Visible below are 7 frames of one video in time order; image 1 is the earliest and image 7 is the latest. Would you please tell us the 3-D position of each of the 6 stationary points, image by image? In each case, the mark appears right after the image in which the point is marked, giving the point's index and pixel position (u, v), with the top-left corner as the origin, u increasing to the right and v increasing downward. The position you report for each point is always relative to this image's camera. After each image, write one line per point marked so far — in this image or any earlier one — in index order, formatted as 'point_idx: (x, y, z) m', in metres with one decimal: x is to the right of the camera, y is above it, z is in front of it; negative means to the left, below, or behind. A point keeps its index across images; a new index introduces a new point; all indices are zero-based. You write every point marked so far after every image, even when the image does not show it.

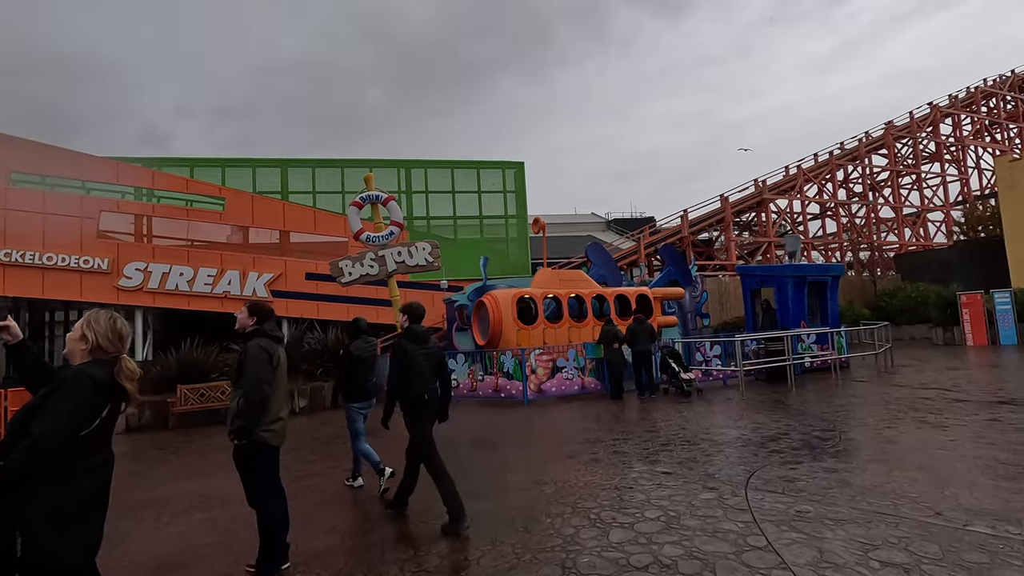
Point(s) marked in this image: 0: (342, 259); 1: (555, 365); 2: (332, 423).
0: (-4.2, +0.7, +12.9) m
1: (+1.0, -1.8, +12.2) m
2: (-4.0, -3.0, +12.0) m
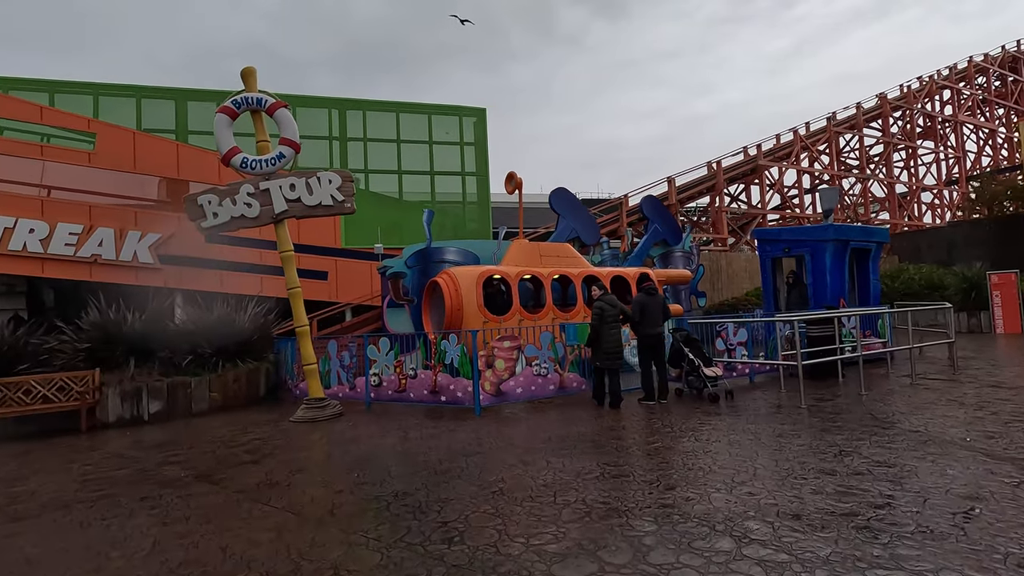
0: (-5.0, +1.5, +8.5) m
1: (+0.1, -1.1, +8.3) m
2: (-4.8, -2.2, +7.8) m
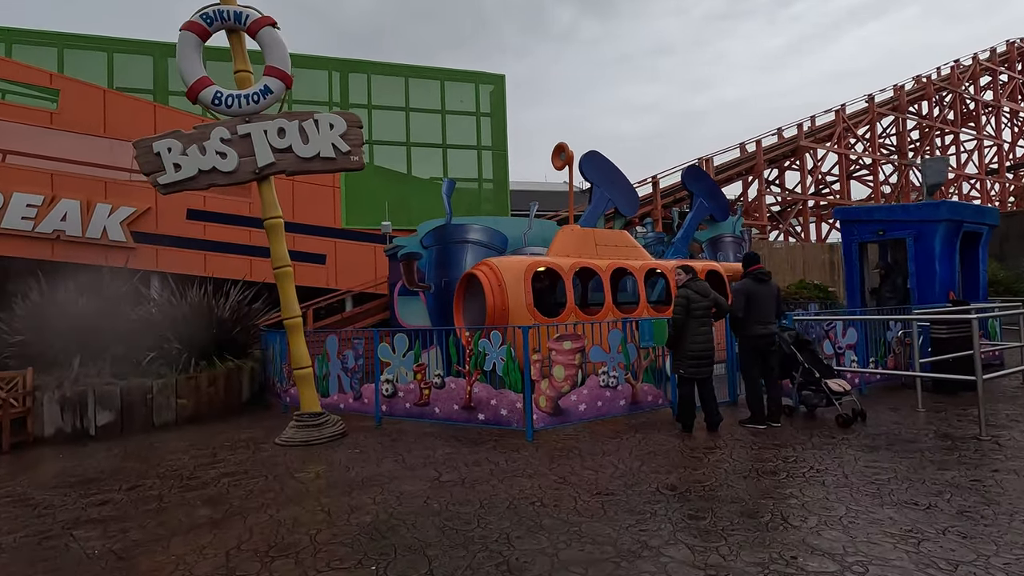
0: (-4.2, +1.8, +6.4) m
1: (+0.8, -0.9, +6.2) m
2: (-4.1, -1.9, +5.7) m
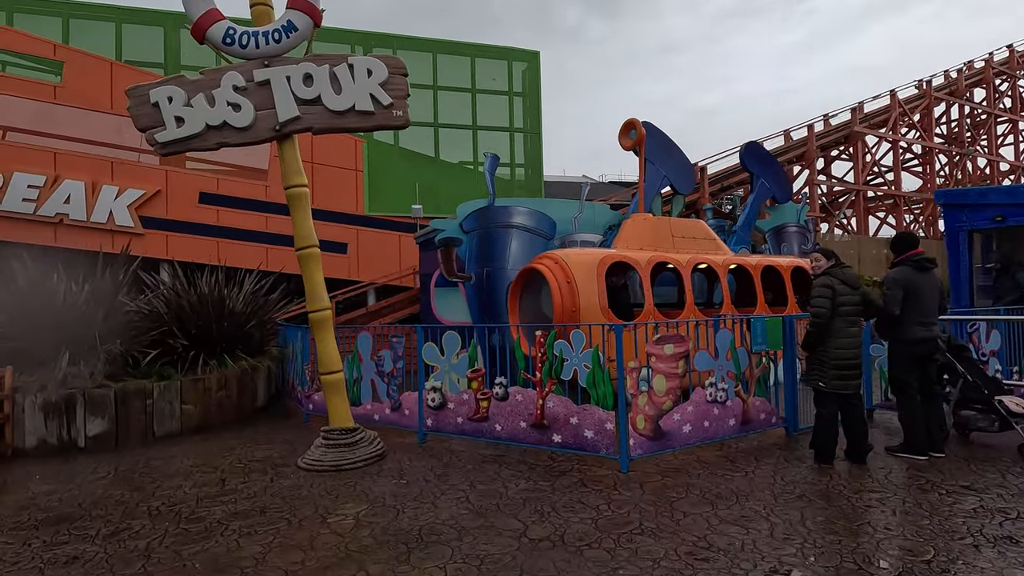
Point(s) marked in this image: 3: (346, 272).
0: (-3.4, +2.0, +5.1) m
1: (+1.6, -0.8, +4.9) m
2: (-3.4, -1.8, +4.5) m
3: (-4.4, +0.4, +14.1) m
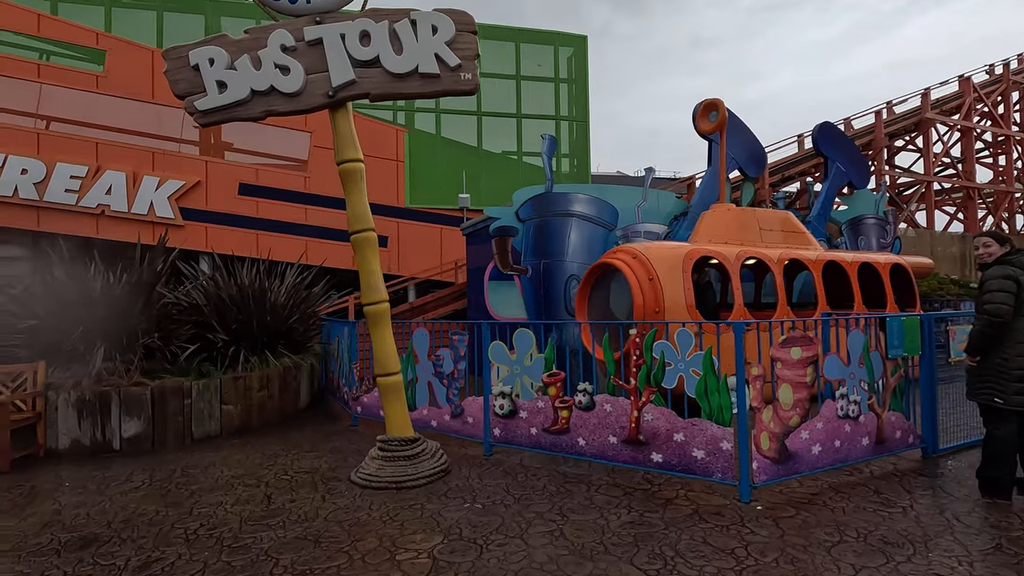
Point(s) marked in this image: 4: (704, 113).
0: (-2.7, +2.1, +4.6) m
1: (+2.3, -0.7, +4.0) m
2: (-2.7, -1.7, +3.9) m
3: (-3.2, +0.6, +13.6) m
4: (+2.7, +2.6, +7.6) m
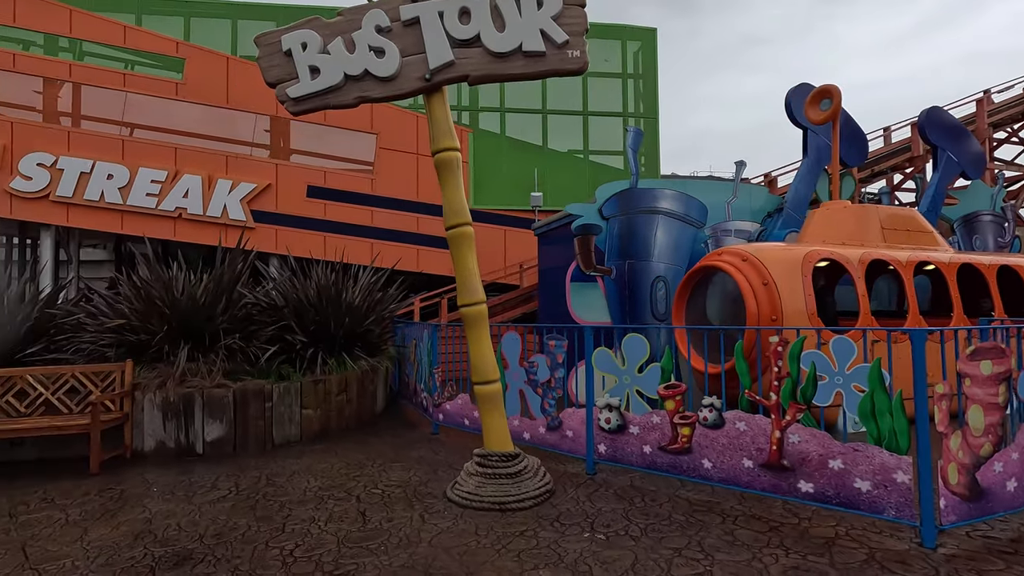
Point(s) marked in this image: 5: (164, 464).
0: (-1.8, +2.1, +4.3) m
1: (+3.1, -0.7, +3.3) m
2: (-1.9, -1.6, +3.6) m
3: (-1.5, +0.5, +13.3) m
4: (+3.8, +2.5, +6.8) m
5: (-3.6, -1.8, +5.5) m
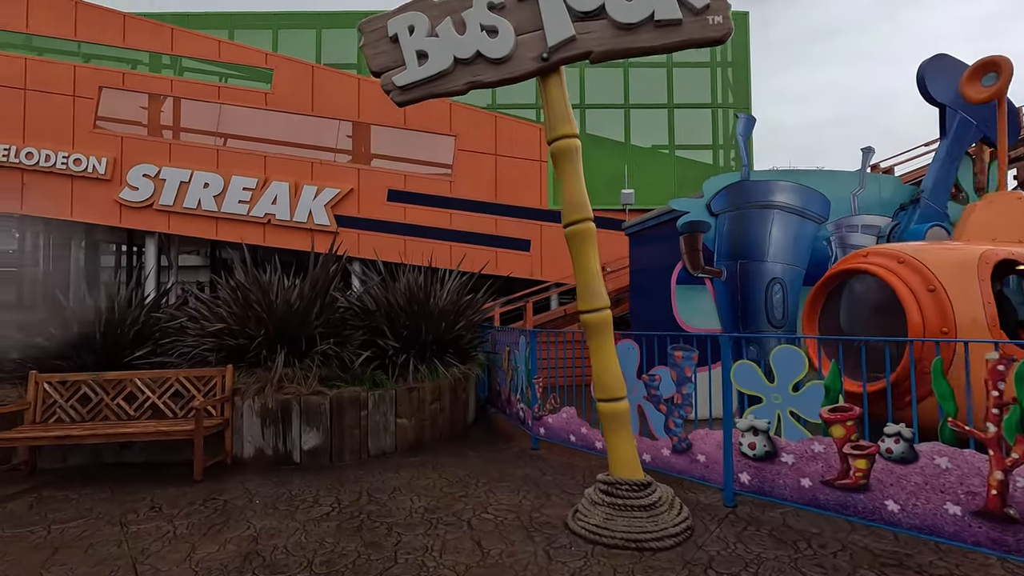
0: (-0.9, +2.0, +4.0) m
1: (+3.9, -0.7, +2.4) m
2: (-1.1, -1.7, +3.3) m
3: (+0.5, +0.4, +12.9) m
4: (+5.0, +2.5, +5.8) m
5: (-2.5, -1.8, +5.3) m
